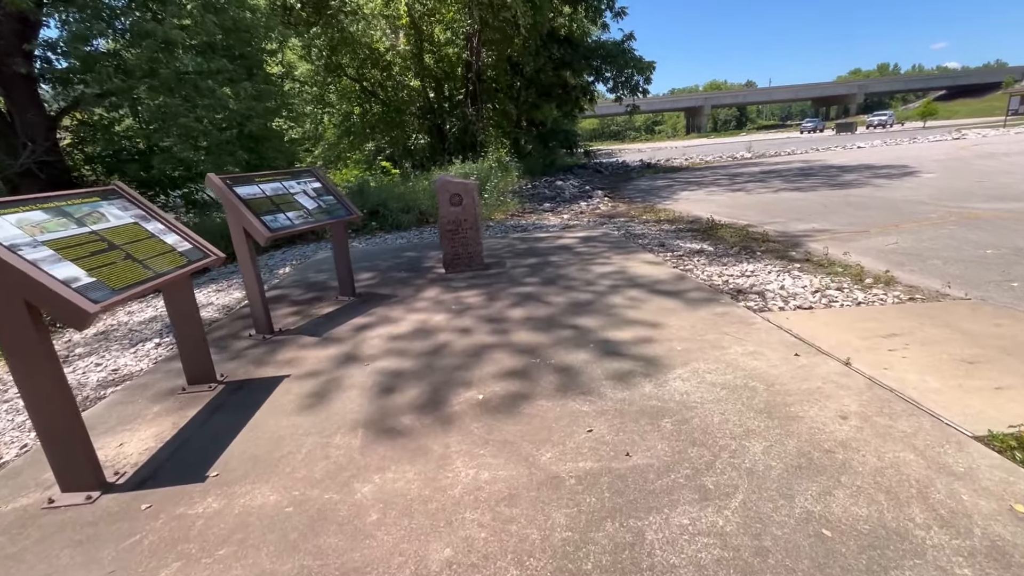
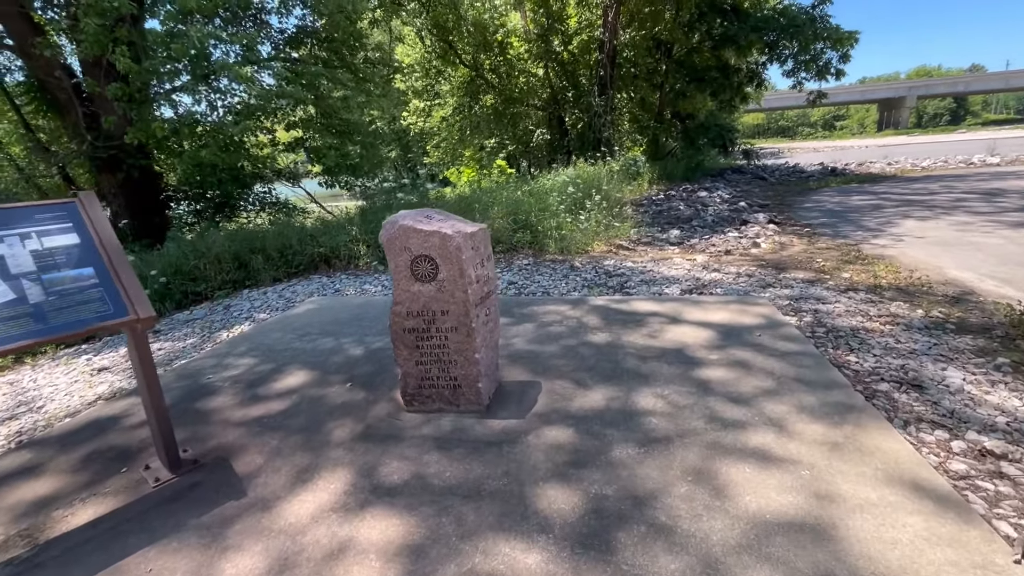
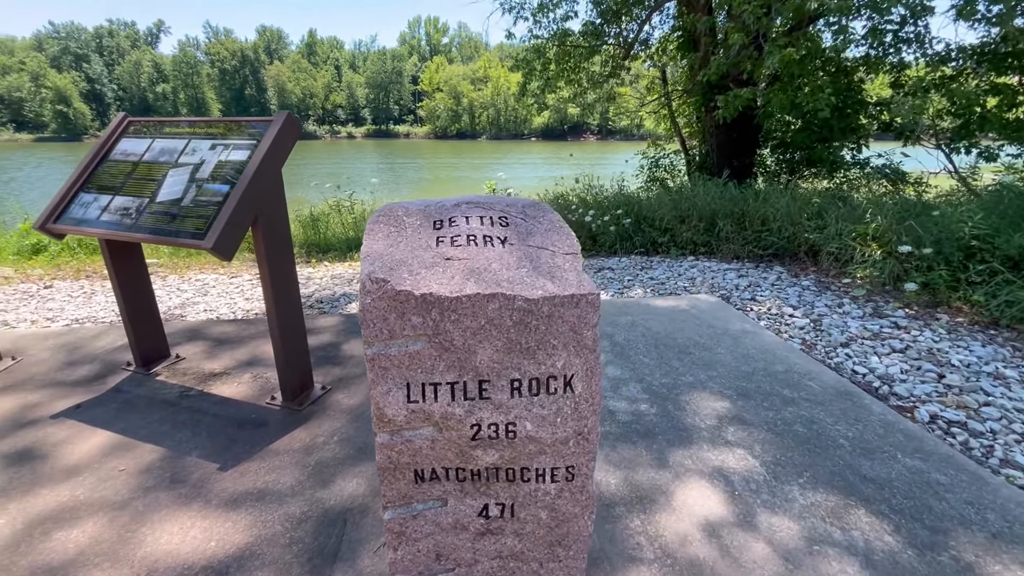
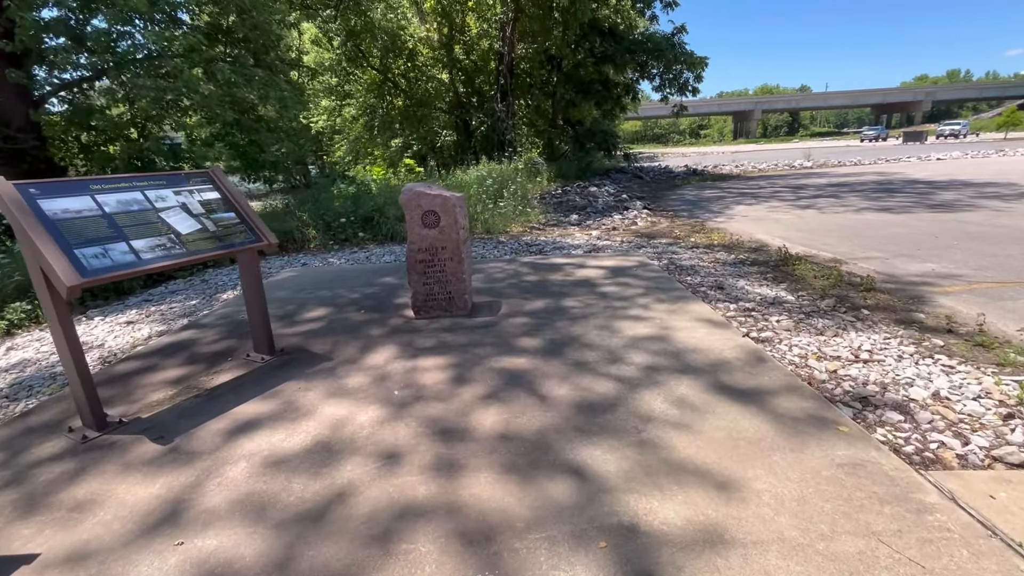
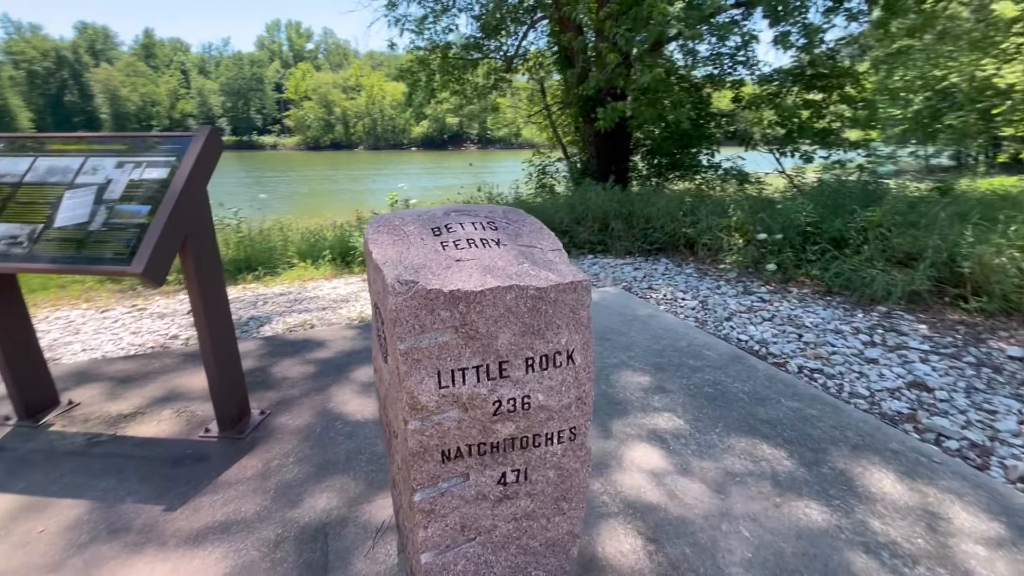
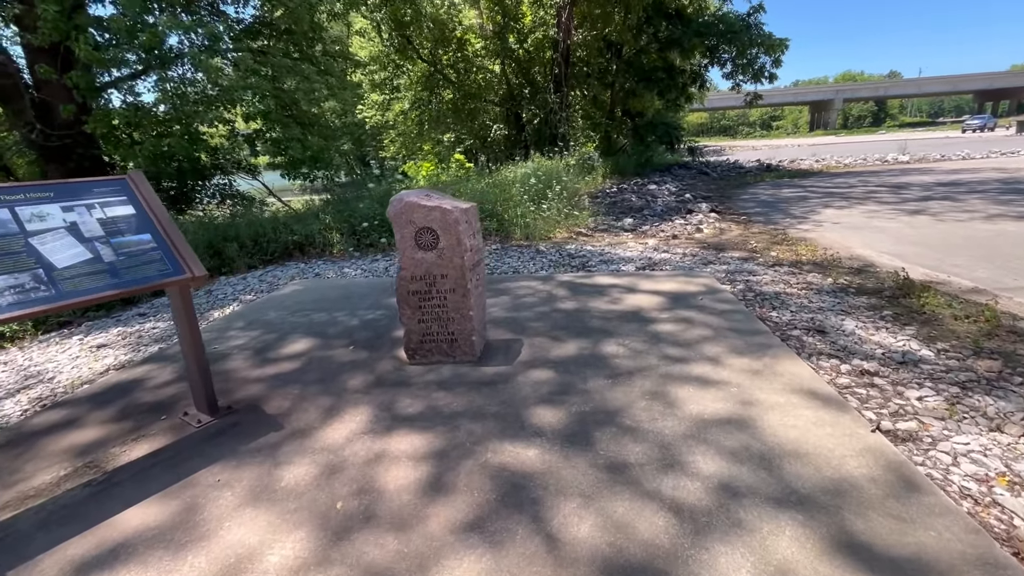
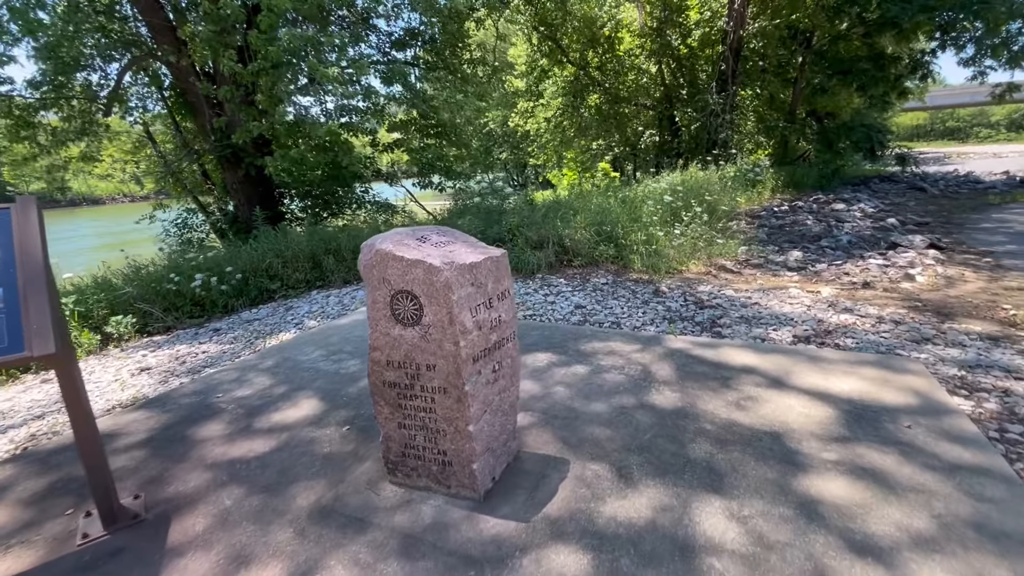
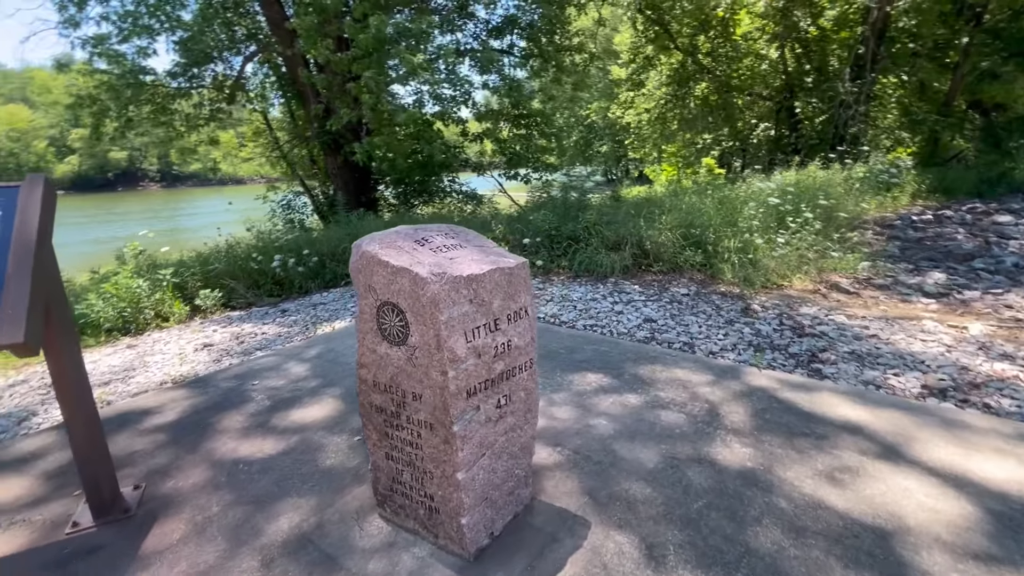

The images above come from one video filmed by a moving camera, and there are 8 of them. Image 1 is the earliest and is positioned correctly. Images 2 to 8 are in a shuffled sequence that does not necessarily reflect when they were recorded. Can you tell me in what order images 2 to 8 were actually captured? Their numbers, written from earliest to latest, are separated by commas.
4, 6, 2, 7, 8, 5, 3
